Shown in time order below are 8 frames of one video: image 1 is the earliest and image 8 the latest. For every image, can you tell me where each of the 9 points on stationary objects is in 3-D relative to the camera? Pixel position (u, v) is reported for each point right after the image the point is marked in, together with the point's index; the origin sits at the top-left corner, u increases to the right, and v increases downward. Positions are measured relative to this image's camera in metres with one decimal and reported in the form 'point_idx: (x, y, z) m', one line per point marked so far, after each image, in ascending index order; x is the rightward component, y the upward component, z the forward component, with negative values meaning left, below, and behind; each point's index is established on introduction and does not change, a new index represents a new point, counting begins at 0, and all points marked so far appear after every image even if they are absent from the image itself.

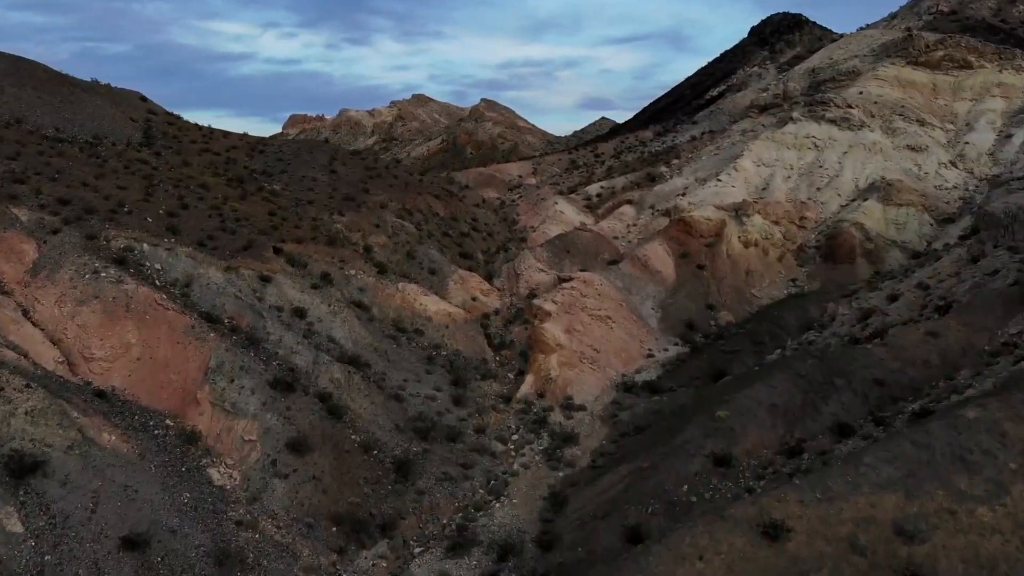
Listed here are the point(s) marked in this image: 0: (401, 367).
0: (-3.2, -2.2, +19.5) m
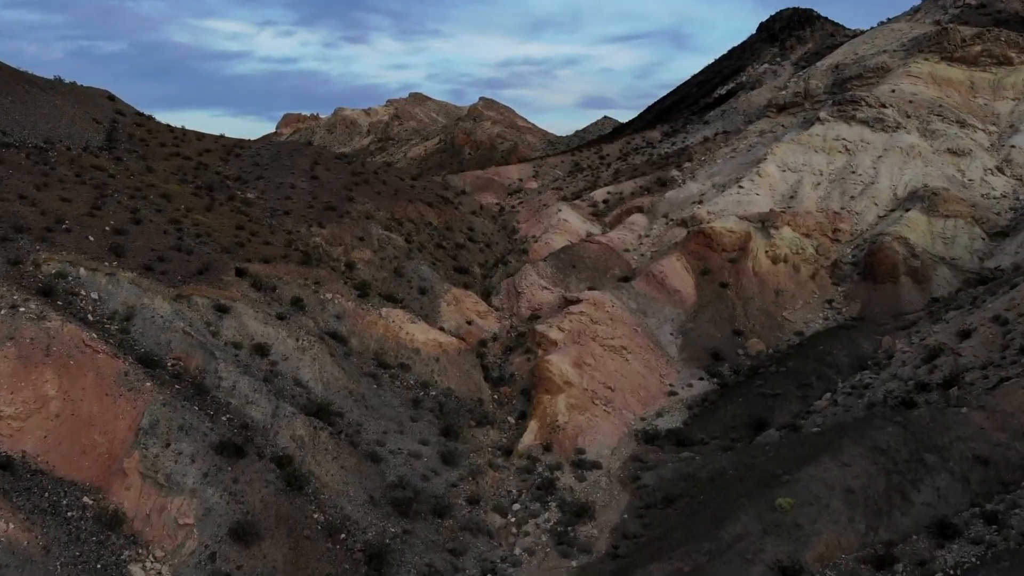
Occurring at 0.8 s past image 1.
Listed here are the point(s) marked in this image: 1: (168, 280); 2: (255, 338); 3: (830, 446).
0: (-3.2, -3.1, +16.5) m
1: (-8.8, +0.2, +17.6) m
2: (-6.4, -1.2, +17.0) m
3: (+6.2, -3.1, +13.4) m
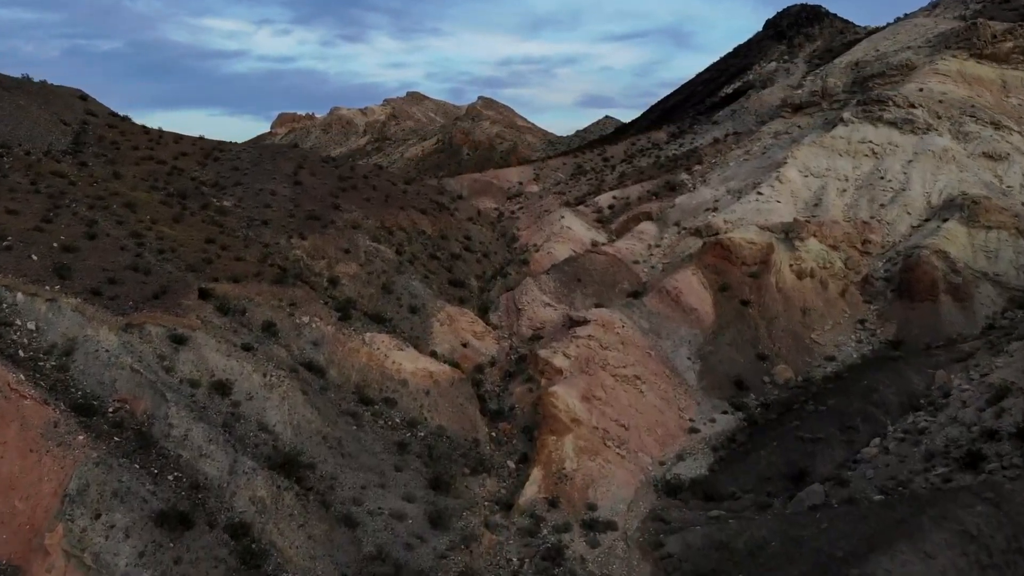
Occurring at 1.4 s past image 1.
0: (-3.2, -3.7, +14.3) m
1: (-8.8, -0.4, +15.4) m
2: (-6.4, -1.8, +14.8) m
3: (+6.2, -3.7, +11.2) m
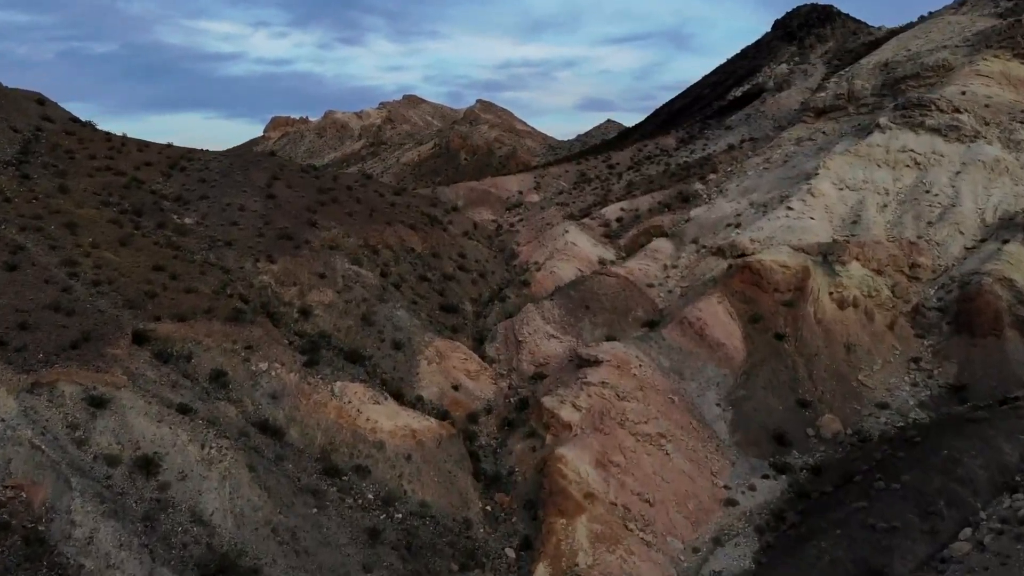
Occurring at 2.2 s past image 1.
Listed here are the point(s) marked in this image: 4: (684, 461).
0: (-3.2, -4.5, +11.3) m
1: (-8.8, -1.3, +12.5) m
2: (-6.4, -2.7, +11.9) m
3: (+6.2, -4.5, +8.3) m
4: (+3.7, -3.8, +14.9) m
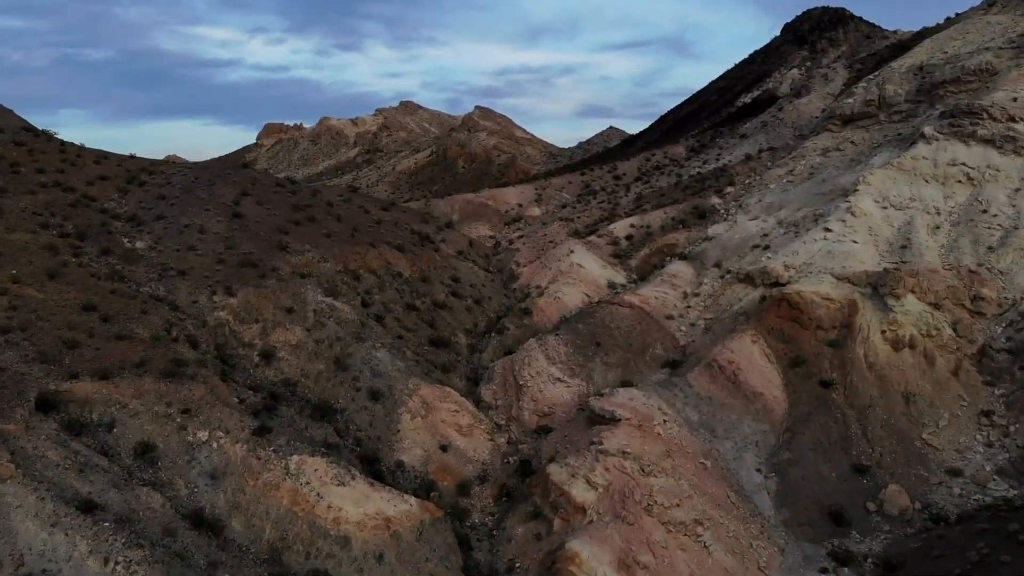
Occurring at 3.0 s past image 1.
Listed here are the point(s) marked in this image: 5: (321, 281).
0: (-3.2, -5.4, +8.4) m
1: (-8.8, -2.2, +9.6) m
2: (-6.4, -3.6, +9.0) m
3: (+6.2, -5.4, +5.4) m
4: (+3.7, -4.7, +12.1) m
5: (-5.4, +0.2, +19.2) m
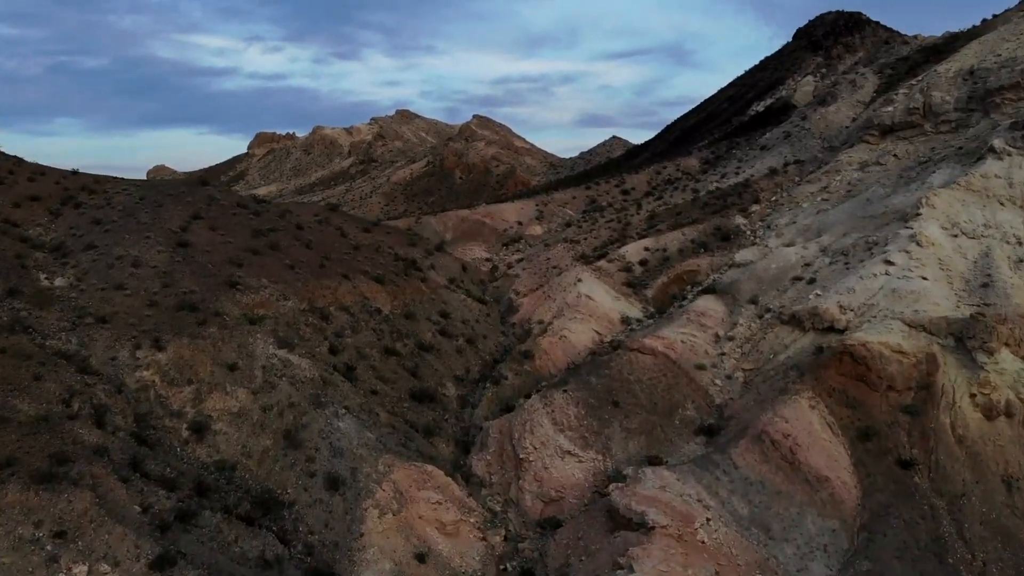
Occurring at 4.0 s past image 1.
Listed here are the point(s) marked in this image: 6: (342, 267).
0: (-3.2, -6.3, +4.9) m
1: (-8.9, -3.1, +6.2) m
2: (-6.4, -4.5, +5.5) m
3: (+6.2, -6.3, +1.9) m
4: (+3.7, -5.7, +8.6) m
5: (-5.4, -0.9, +15.8) m
6: (-4.8, +0.5, +19.6) m
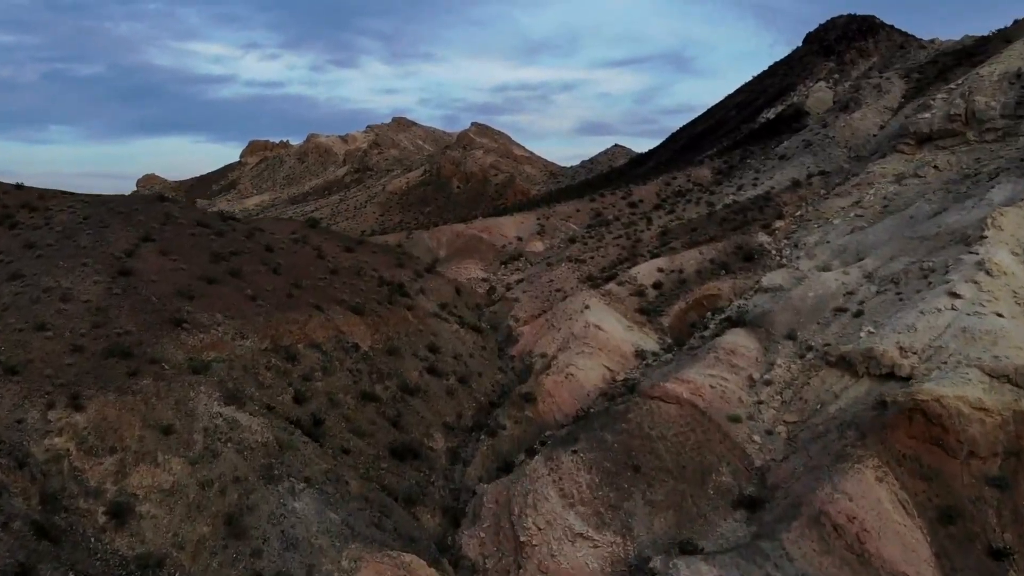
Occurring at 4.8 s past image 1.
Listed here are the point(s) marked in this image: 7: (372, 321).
0: (-3.2, -7.0, +2.3) m
1: (-8.9, -3.8, +3.6) m
2: (-6.4, -5.2, +2.9) m
3: (+6.2, -6.9, -0.7) m
4: (+3.6, -6.3, +6.0) m
5: (-5.4, -1.7, +13.3) m
6: (-4.9, -0.3, +17.0) m
7: (-3.5, -1.0, +17.5) m
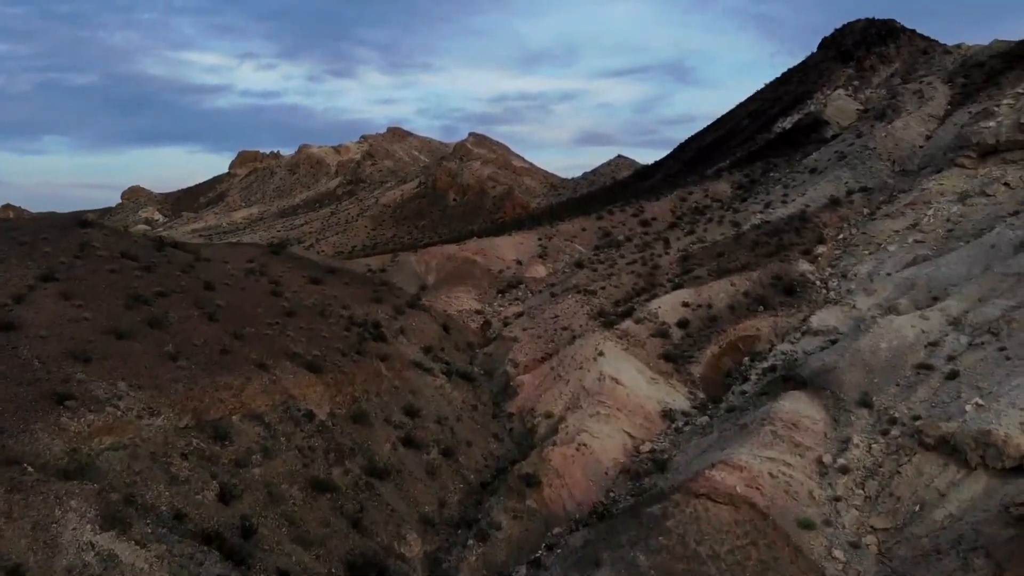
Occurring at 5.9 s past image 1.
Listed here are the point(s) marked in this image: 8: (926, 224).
0: (-3.2, -7.8, -1.2) m
1: (-8.9, -4.6, 0.0) m
2: (-6.4, -6.0, -0.6) m
3: (+6.1, -7.7, -4.3) m
4: (+3.6, -7.2, +2.4) m
5: (-5.5, -2.6, +9.8) m
6: (-4.9, -1.3, +13.6) m
7: (-3.6, -2.0, +14.0) m
8: (+11.8, +1.8, +19.6) m
